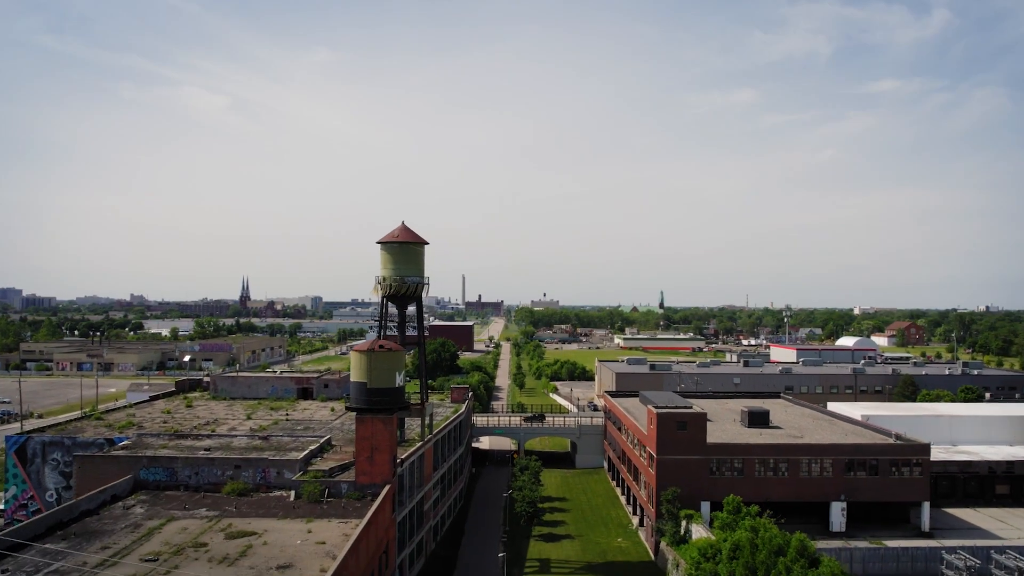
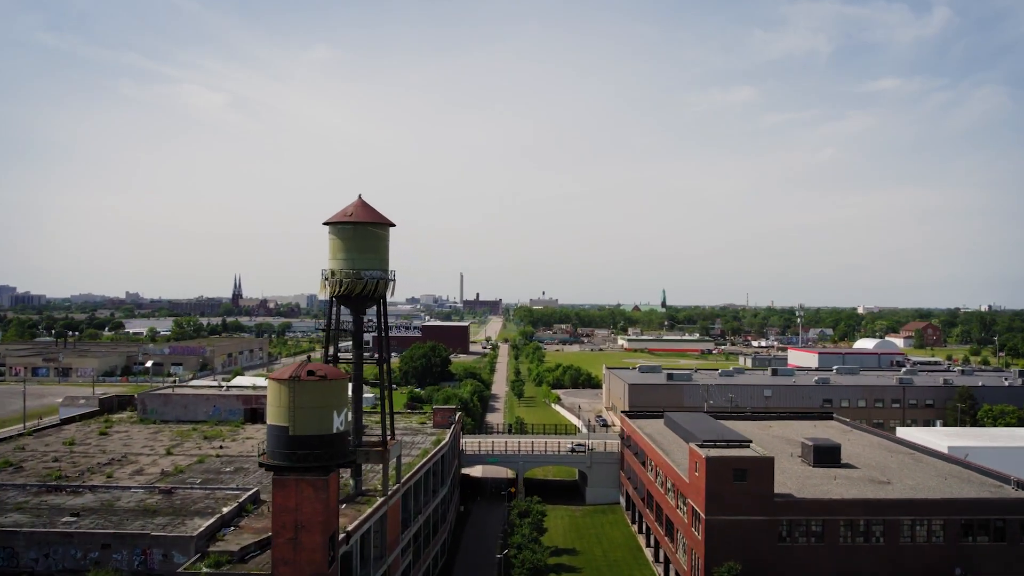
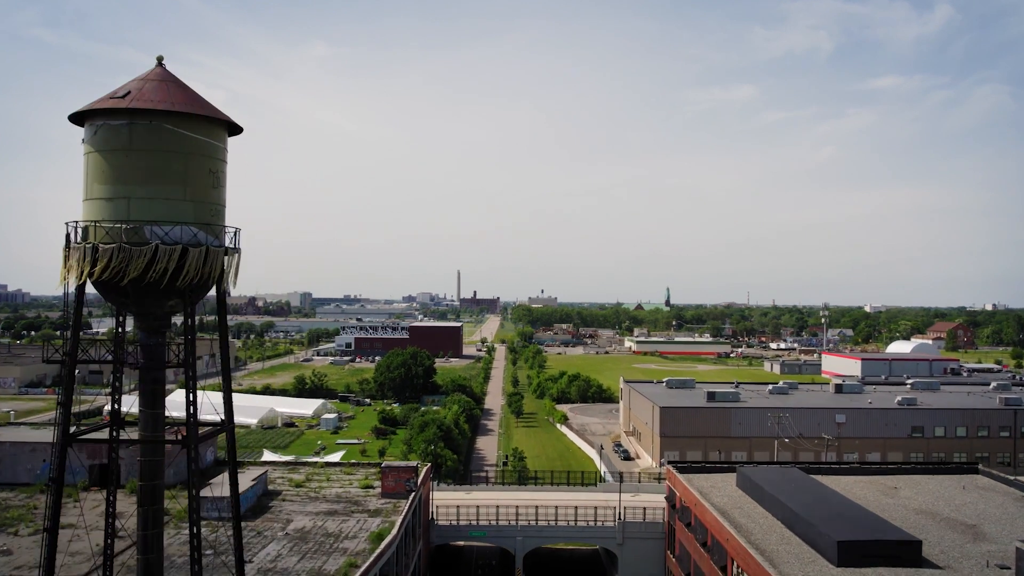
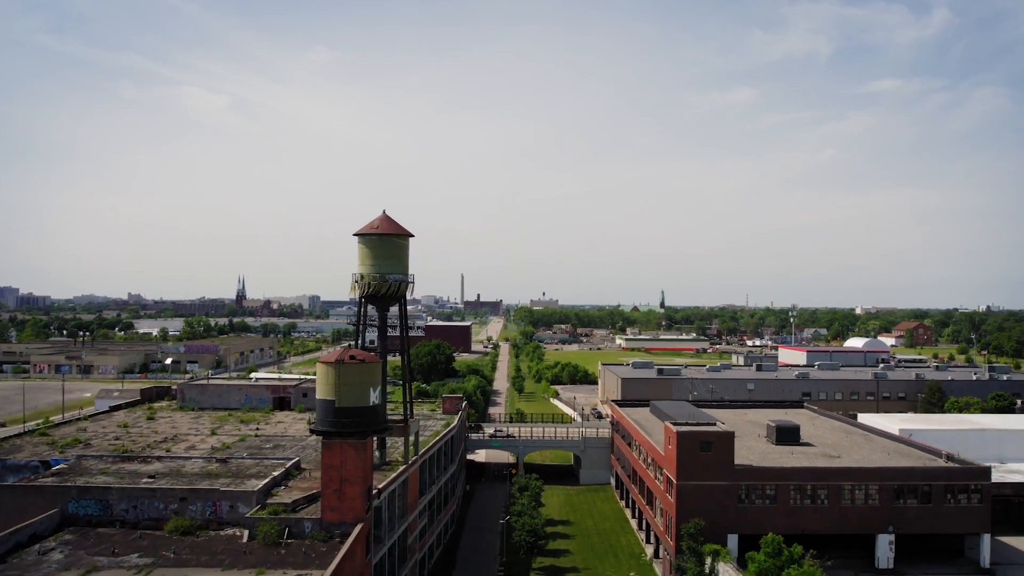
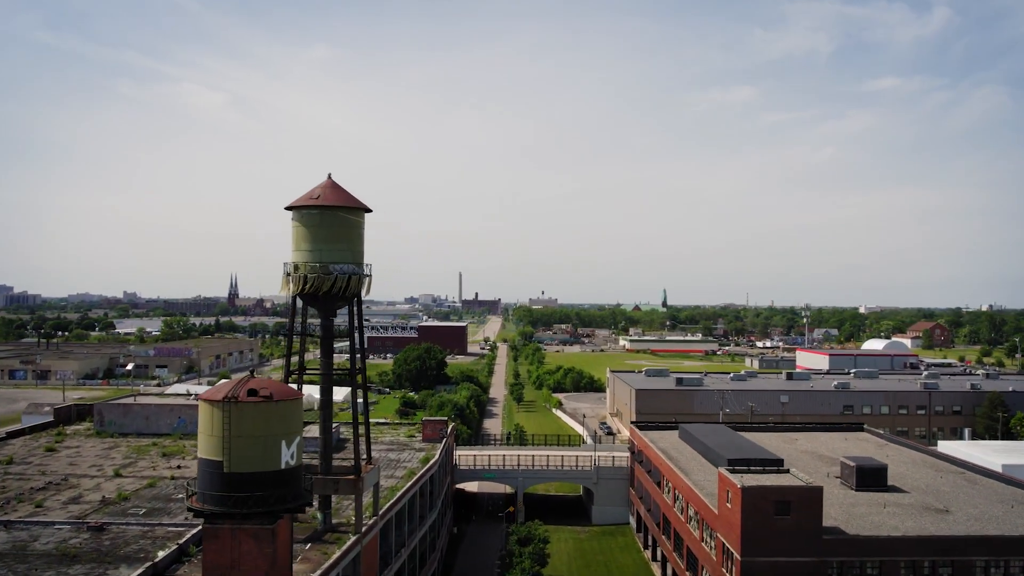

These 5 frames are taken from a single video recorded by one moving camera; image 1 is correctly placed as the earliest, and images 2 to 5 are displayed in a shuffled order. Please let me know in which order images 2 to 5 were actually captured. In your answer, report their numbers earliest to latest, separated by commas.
4, 2, 5, 3
